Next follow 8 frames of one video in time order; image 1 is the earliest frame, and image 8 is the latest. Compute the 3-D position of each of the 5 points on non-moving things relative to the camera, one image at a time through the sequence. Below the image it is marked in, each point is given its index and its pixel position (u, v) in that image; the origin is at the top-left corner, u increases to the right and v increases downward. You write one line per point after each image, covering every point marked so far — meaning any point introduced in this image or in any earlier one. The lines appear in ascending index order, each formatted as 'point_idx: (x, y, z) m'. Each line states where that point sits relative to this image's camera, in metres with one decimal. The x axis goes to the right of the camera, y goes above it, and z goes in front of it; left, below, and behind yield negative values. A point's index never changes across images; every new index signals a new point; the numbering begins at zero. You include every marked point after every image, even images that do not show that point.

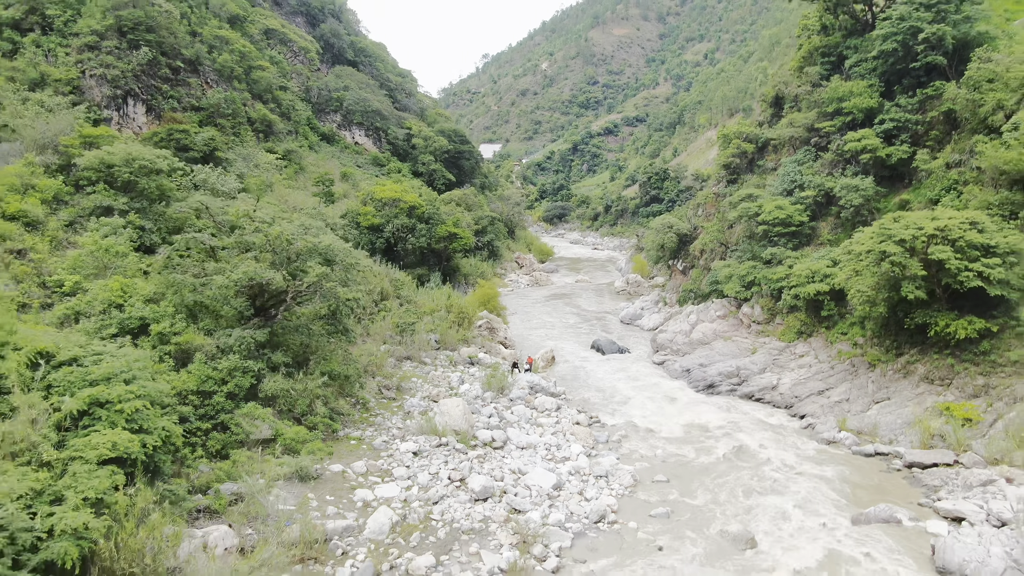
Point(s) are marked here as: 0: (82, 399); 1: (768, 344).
0: (-2.8, -0.8, +5.3) m
1: (+3.9, -0.9, +12.0) m
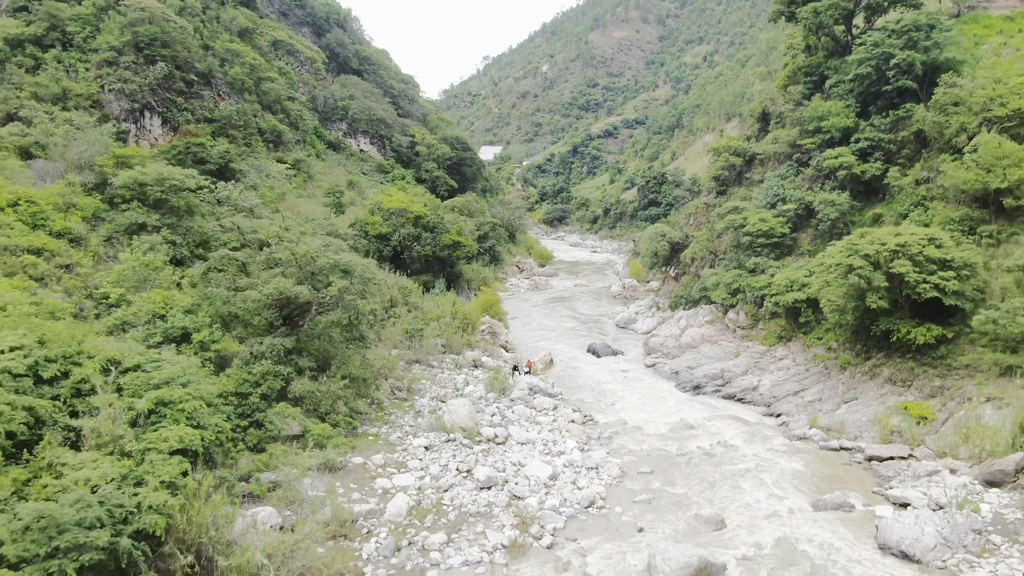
0: (-2.8, -0.9, +6.2) m
1: (+4.0, -1.0, +12.9) m
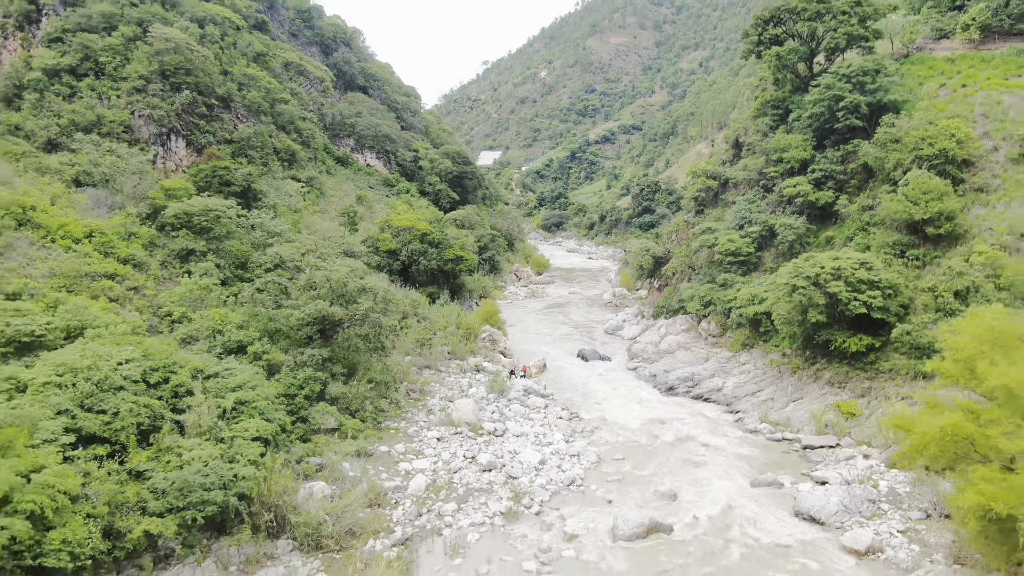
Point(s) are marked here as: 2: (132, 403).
0: (-2.9, -1.2, +8.1) m
1: (+3.9, -1.2, +14.7) m
2: (-3.5, -1.1, +7.3) m
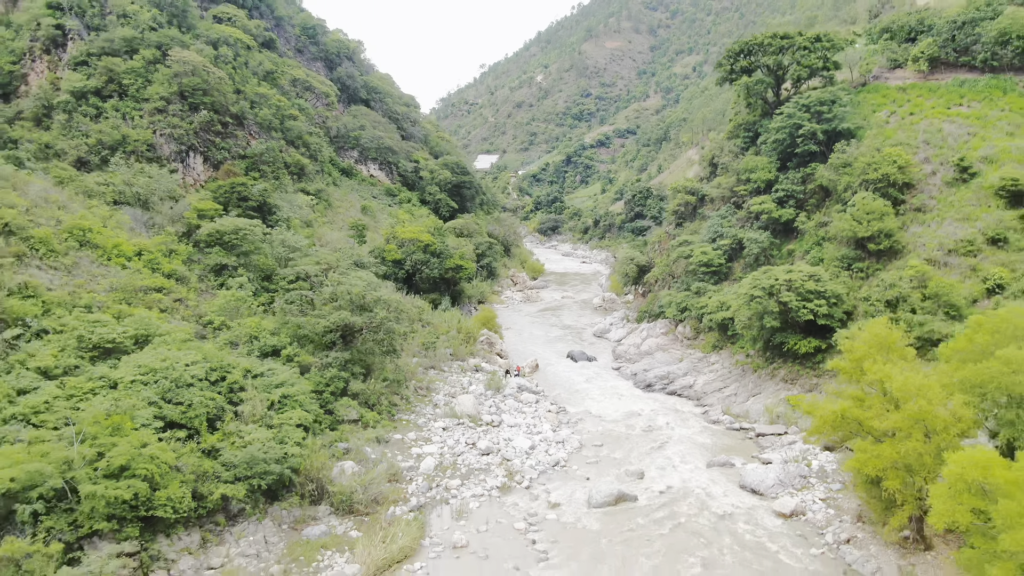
0: (-2.9, -1.3, +9.8) m
1: (+3.8, -1.4, +16.5) m
2: (-3.5, -1.3, +9.1) m
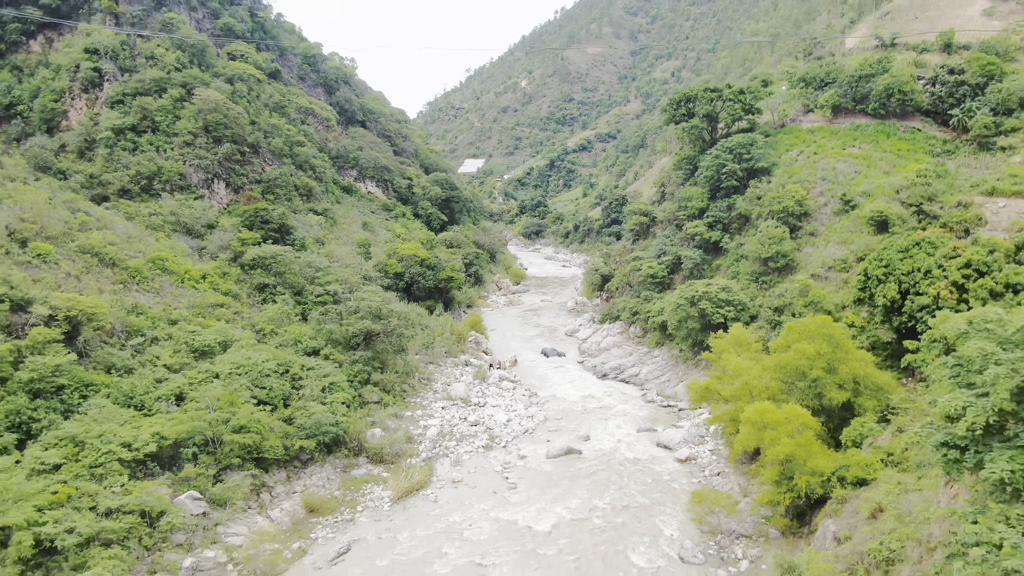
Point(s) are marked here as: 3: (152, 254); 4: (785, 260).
0: (-3.3, -1.7, +13.7) m
1: (+3.4, -1.6, +20.5) m
2: (-3.9, -1.6, +13.0) m
3: (-7.8, +0.7, +16.9) m
4: (+6.3, +0.7, +18.1) m
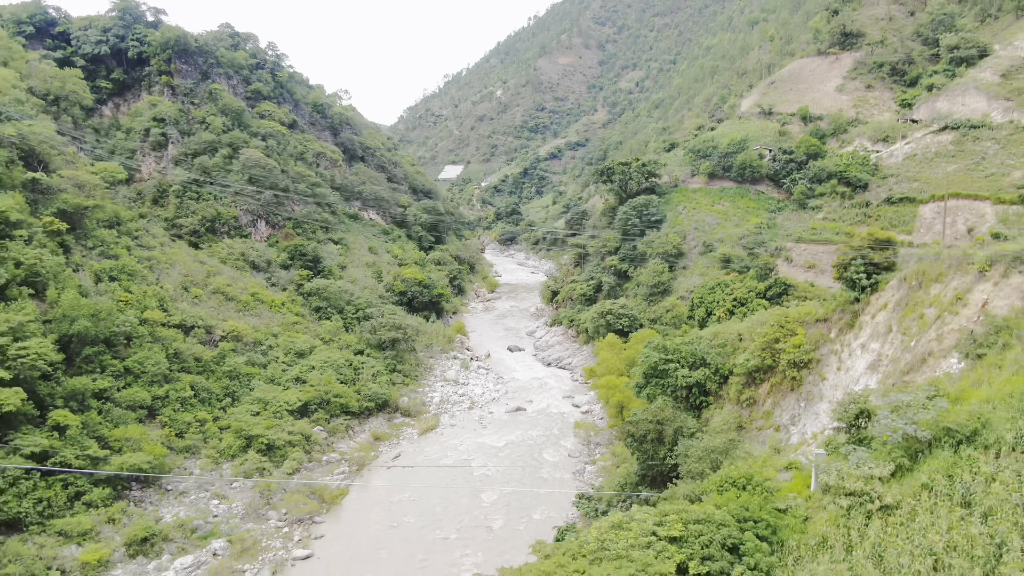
0: (-4.1, -2.4, +22.9) m
1: (+2.4, -2.2, +29.9) m
2: (-4.7, -2.4, +22.2) m
3: (-8.7, -0.1, +26.0) m
4: (+5.4, +0.1, +27.6) m
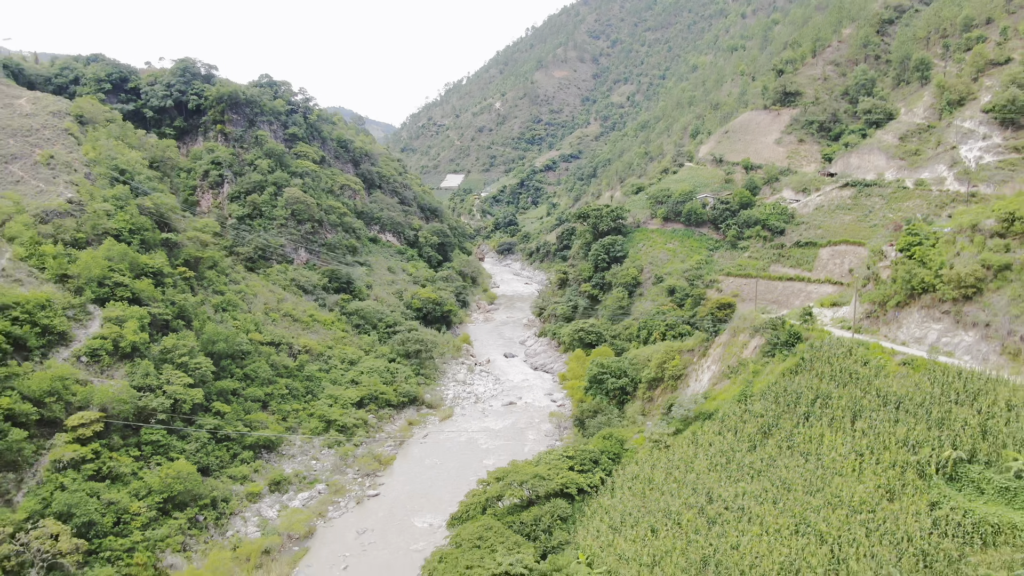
0: (-4.3, -3.5, +31.2) m
1: (+2.1, -3.2, +38.2) m
2: (-4.9, -3.4, +30.5) m
3: (-8.9, -1.1, +34.3) m
4: (+5.1, -1.0, +35.8) m
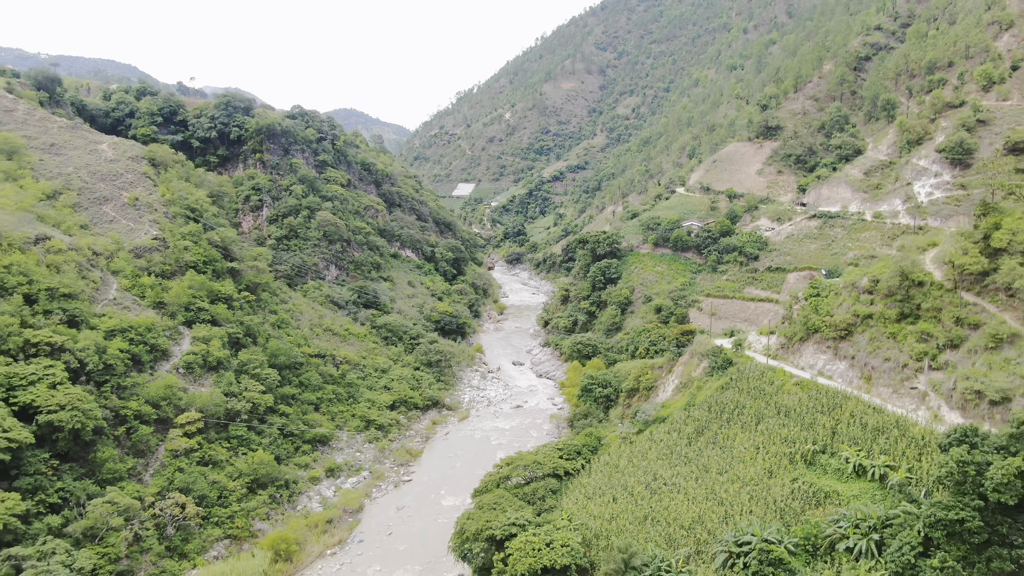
0: (-4.0, -4.4, +36.7) m
1: (+2.5, -4.2, +43.6) m
2: (-4.6, -4.3, +36.0) m
3: (-8.5, -2.0, +39.8) m
4: (+5.5, -1.9, +41.2) m
